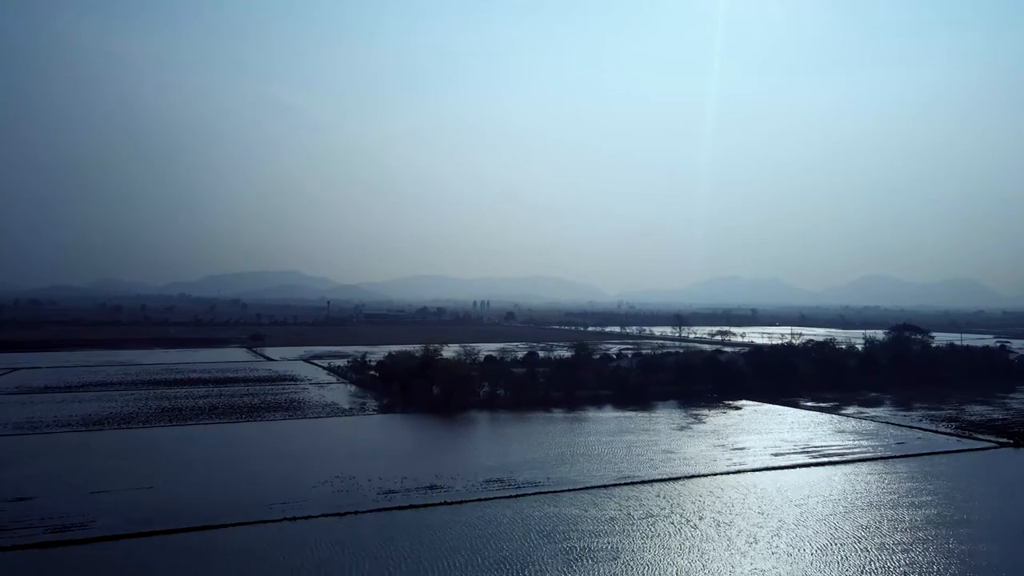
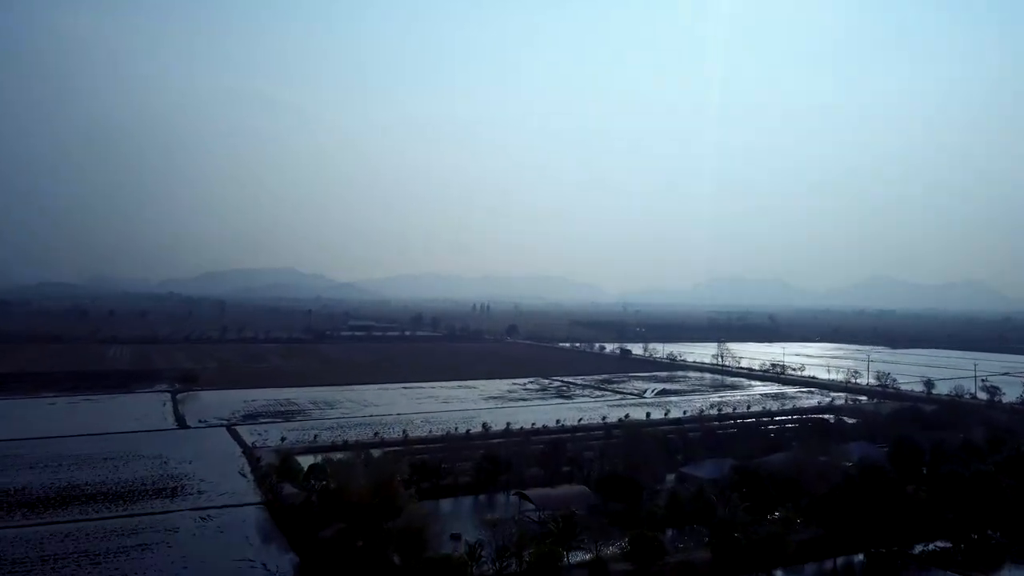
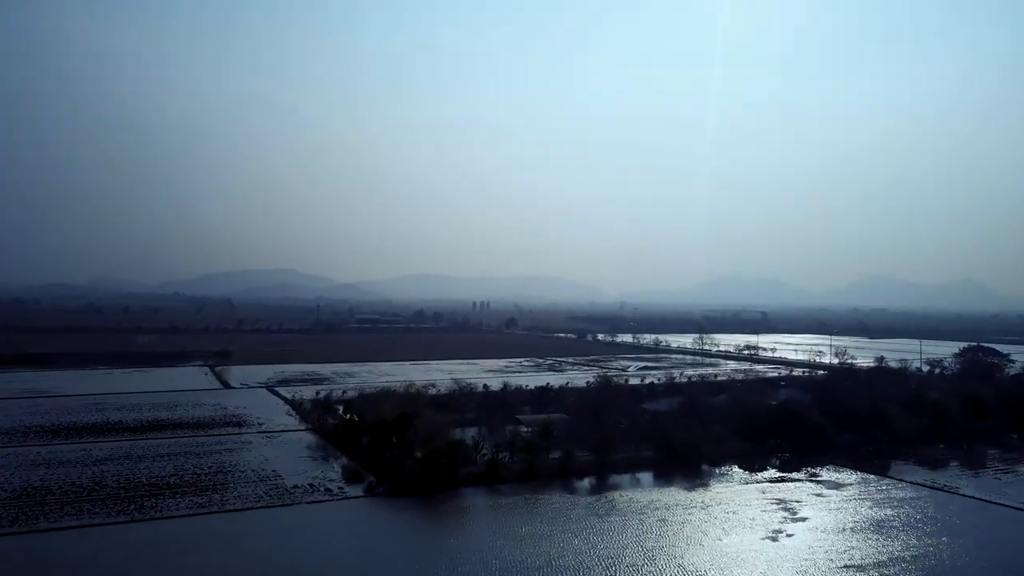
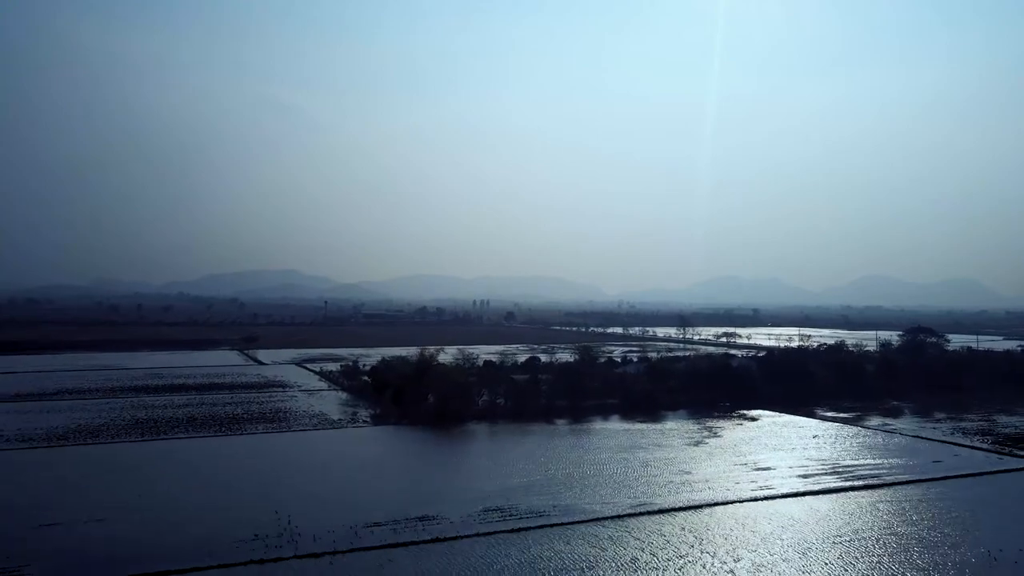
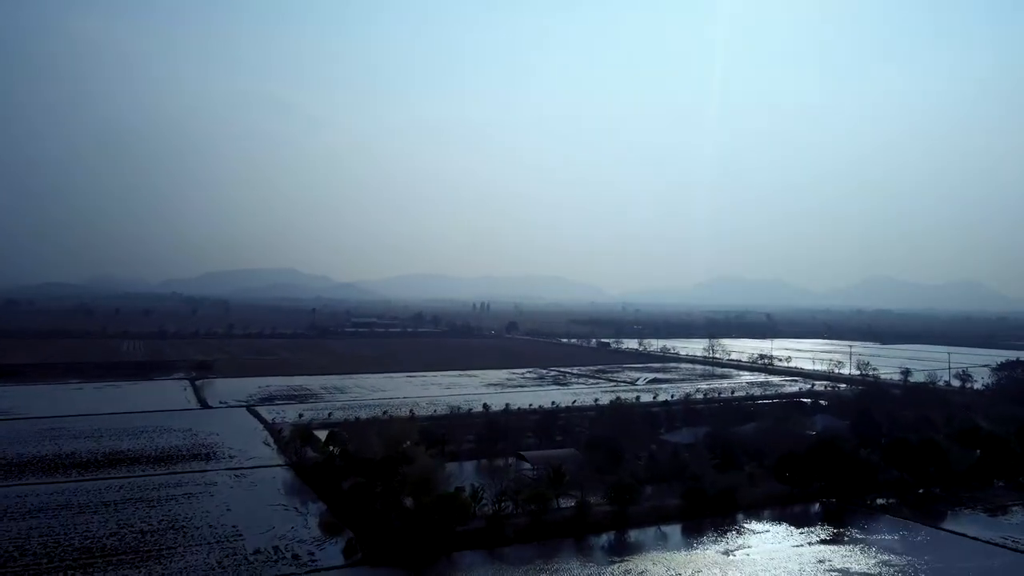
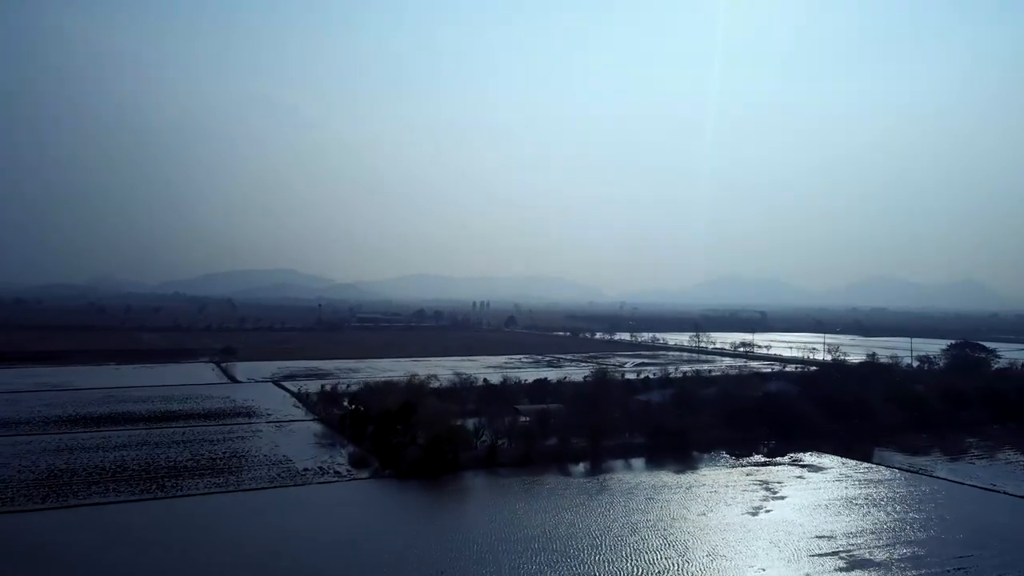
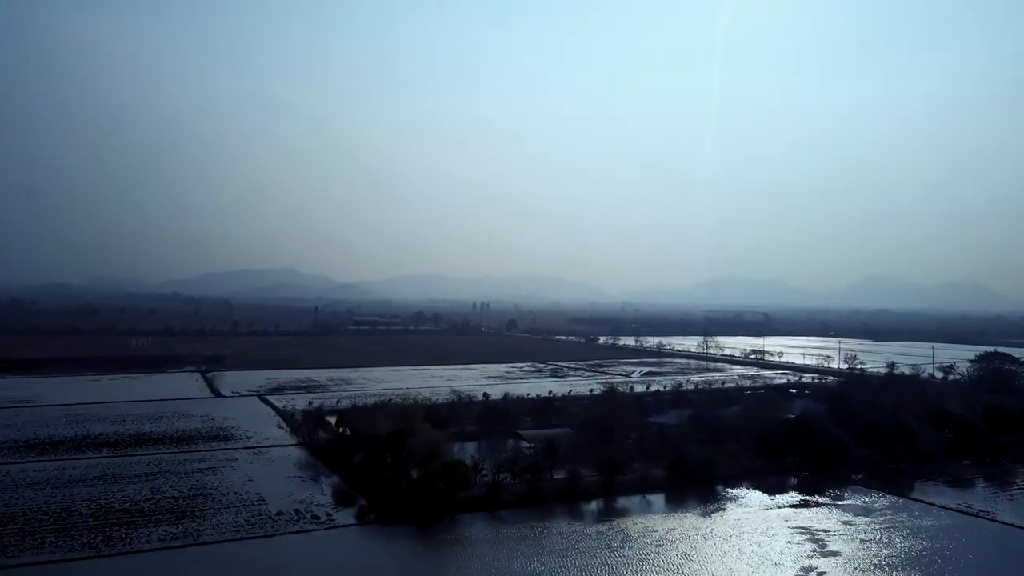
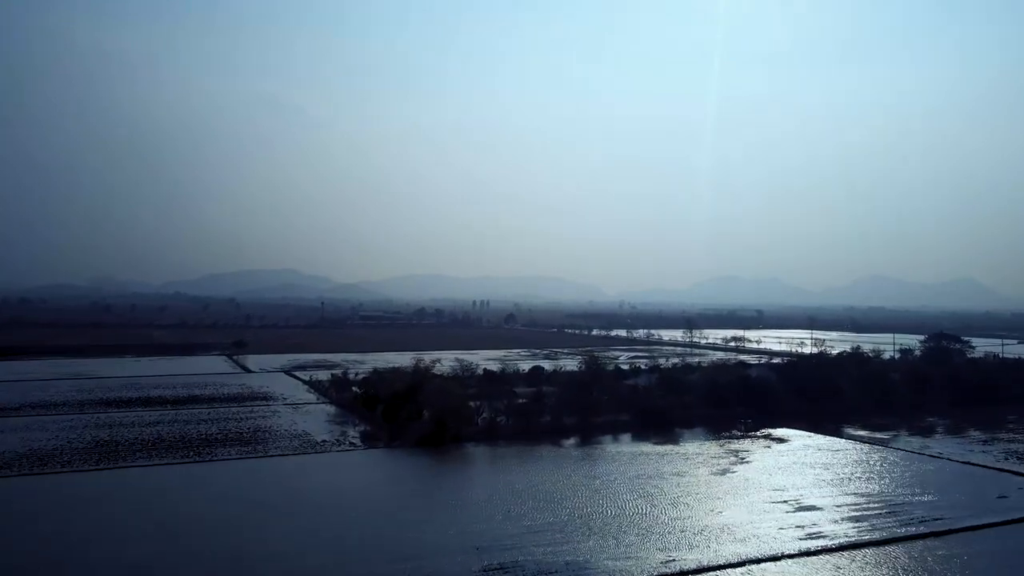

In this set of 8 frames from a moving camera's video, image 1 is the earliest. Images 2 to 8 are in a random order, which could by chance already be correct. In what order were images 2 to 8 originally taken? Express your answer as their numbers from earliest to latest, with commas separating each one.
4, 8, 6, 3, 7, 5, 2
